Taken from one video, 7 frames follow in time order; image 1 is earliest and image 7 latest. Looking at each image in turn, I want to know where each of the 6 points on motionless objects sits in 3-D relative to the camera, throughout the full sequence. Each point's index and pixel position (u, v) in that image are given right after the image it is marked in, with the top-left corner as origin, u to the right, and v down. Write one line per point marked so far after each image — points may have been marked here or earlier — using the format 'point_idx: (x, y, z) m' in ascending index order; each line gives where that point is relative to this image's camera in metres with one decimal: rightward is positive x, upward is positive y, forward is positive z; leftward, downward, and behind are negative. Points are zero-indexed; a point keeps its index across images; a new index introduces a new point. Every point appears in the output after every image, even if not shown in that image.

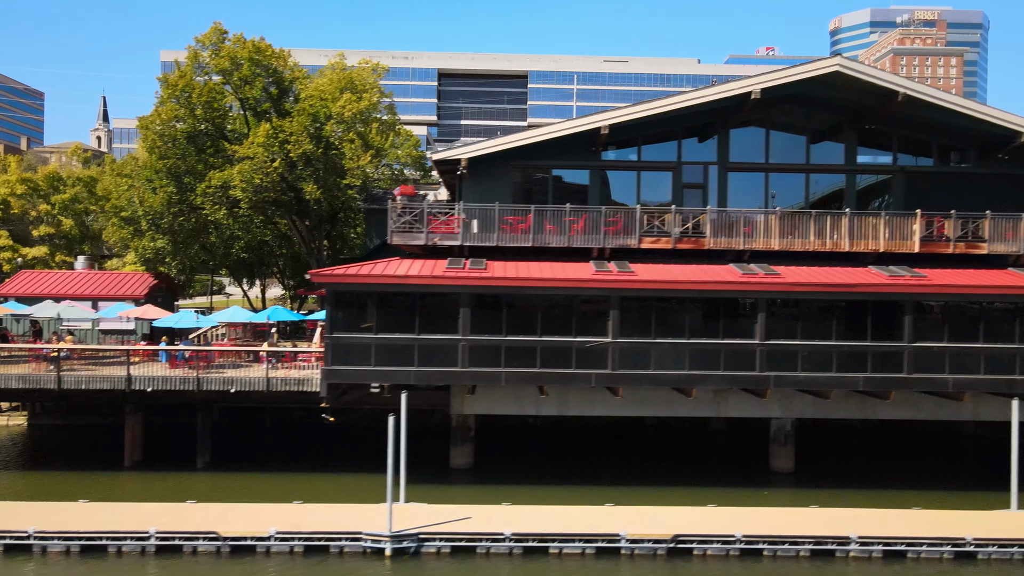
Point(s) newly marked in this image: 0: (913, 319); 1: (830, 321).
0: (+8.2, -0.6, +14.8) m
1: (+6.5, -0.7, +14.8) m
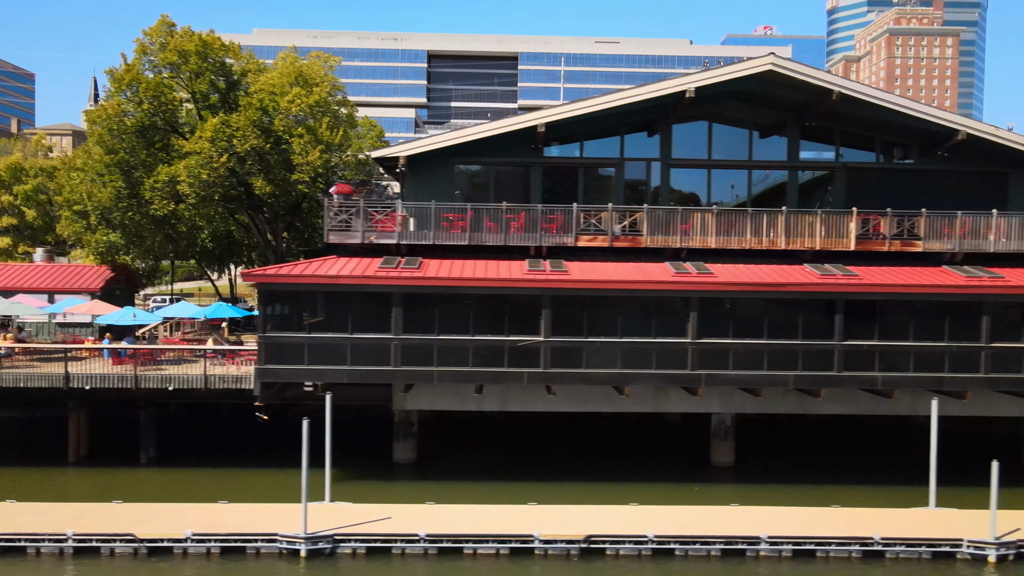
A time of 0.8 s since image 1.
0: (+6.8, -0.6, +14.9) m
1: (+5.1, -0.6, +14.9) m
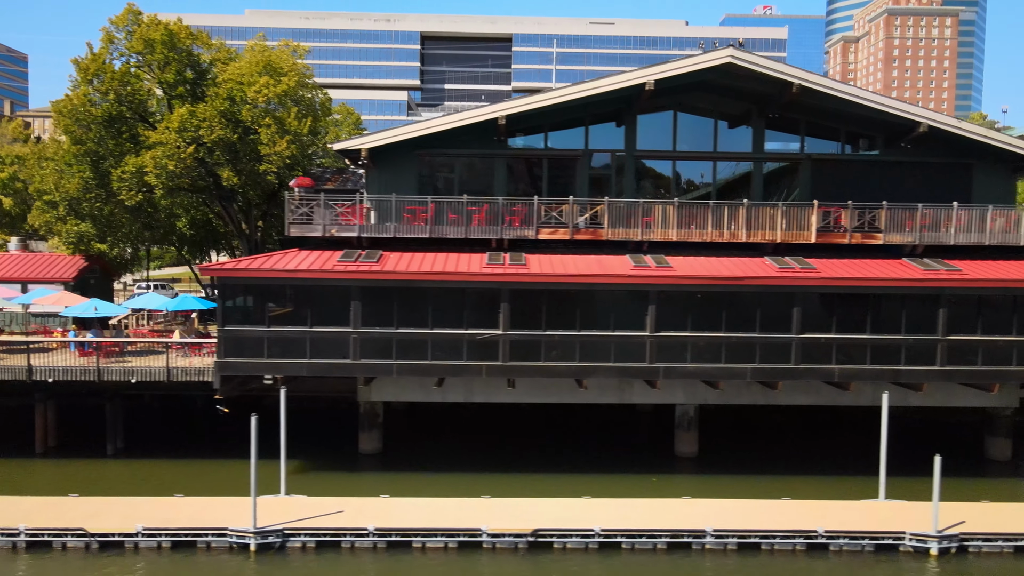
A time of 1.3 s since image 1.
0: (+5.9, -0.5, +14.9) m
1: (+4.3, -0.5, +15.0) m
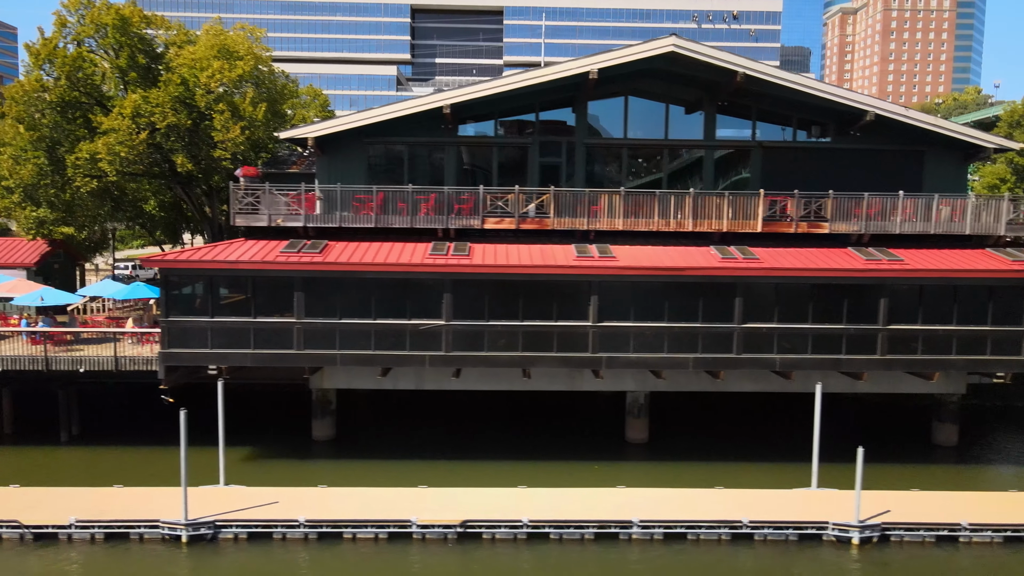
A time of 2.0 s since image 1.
0: (+4.8, -0.3, +15.0) m
1: (+3.1, -0.3, +15.1) m
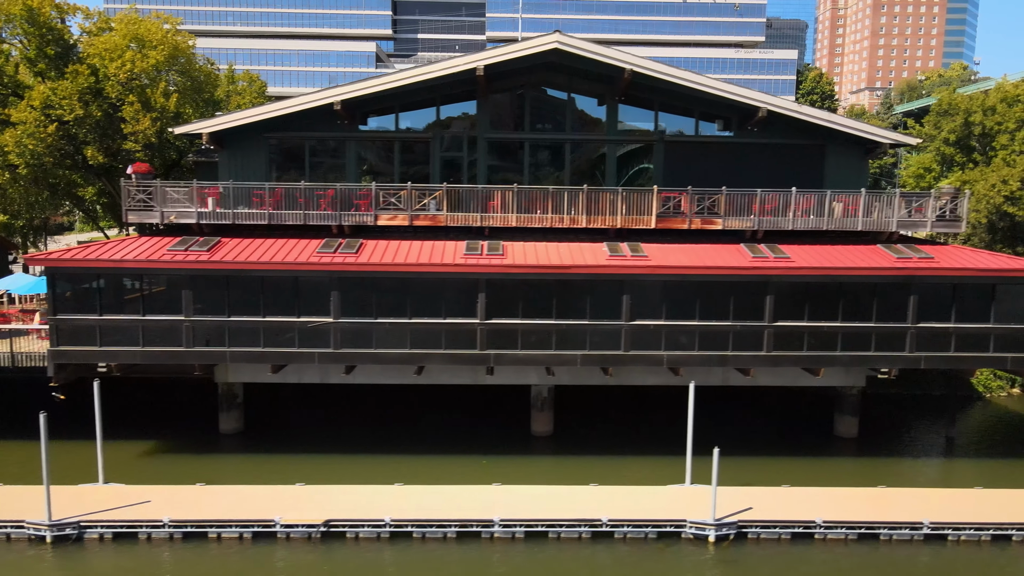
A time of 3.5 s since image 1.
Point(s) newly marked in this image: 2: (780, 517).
0: (+2.5, -0.2, +15.1) m
1: (+0.8, -0.2, +15.2) m
2: (+4.7, -4.0, +12.7) m
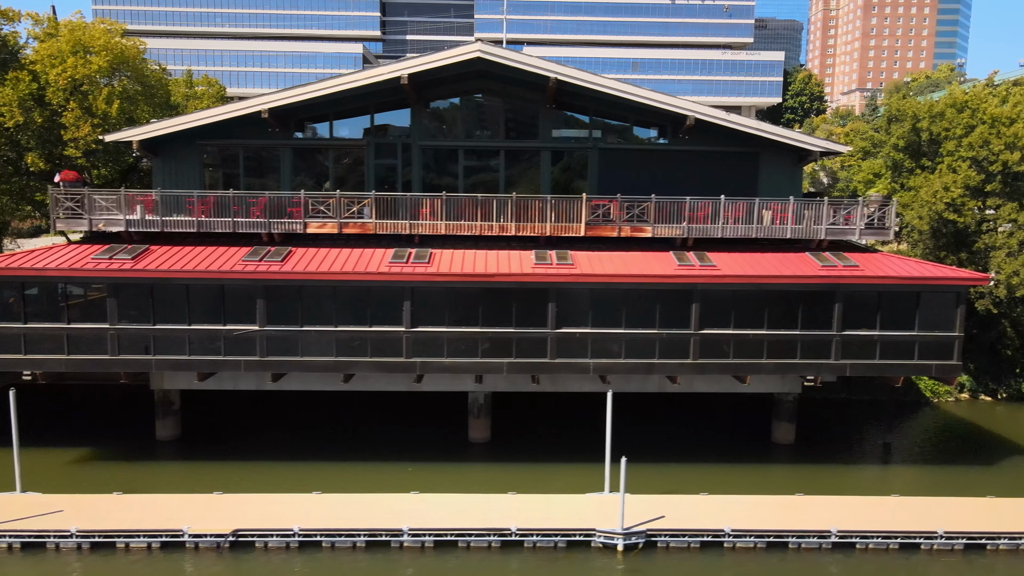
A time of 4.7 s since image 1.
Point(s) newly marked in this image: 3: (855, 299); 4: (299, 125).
0: (+0.9, -0.4, +15.1) m
1: (-0.7, -0.4, +15.2) m
2: (+3.1, -4.1, +12.7) m
3: (+7.2, -0.2, +15.2) m
4: (-5.0, +3.9, +17.2) m
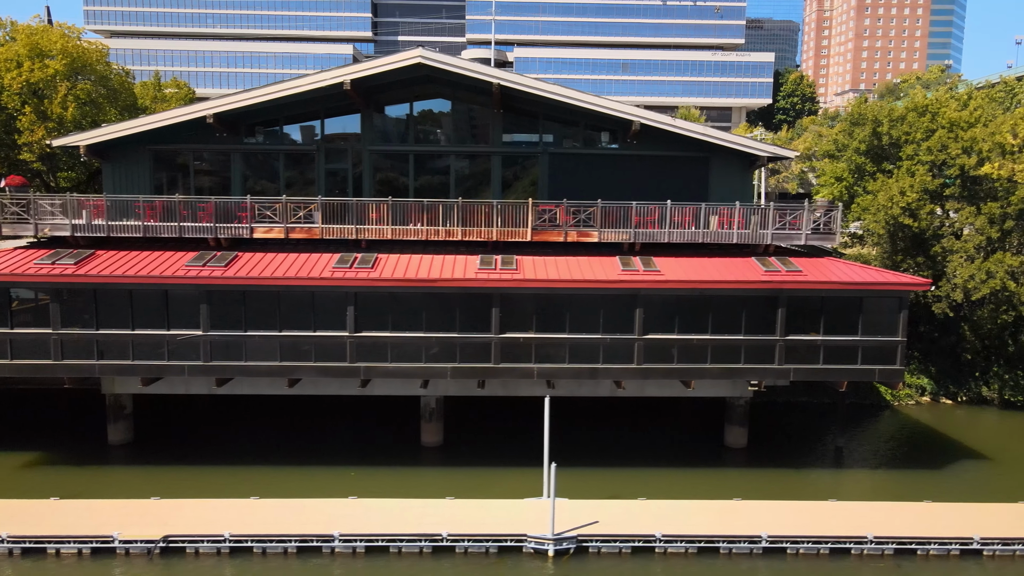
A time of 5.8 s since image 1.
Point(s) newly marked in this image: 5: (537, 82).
0: (-0.3, -0.5, +15.2) m
1: (-1.9, -0.5, +15.2) m
2: (+2.0, -4.2, +12.7) m
3: (+6.0, -0.3, +15.2) m
4: (-6.2, +3.8, +17.2) m
5: (+0.7, +4.4, +15.3) m
